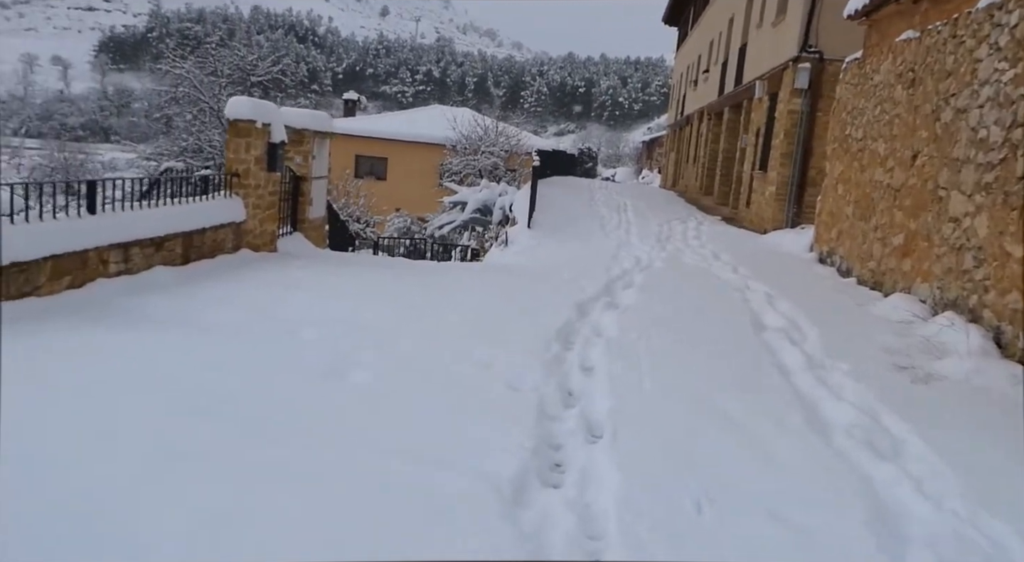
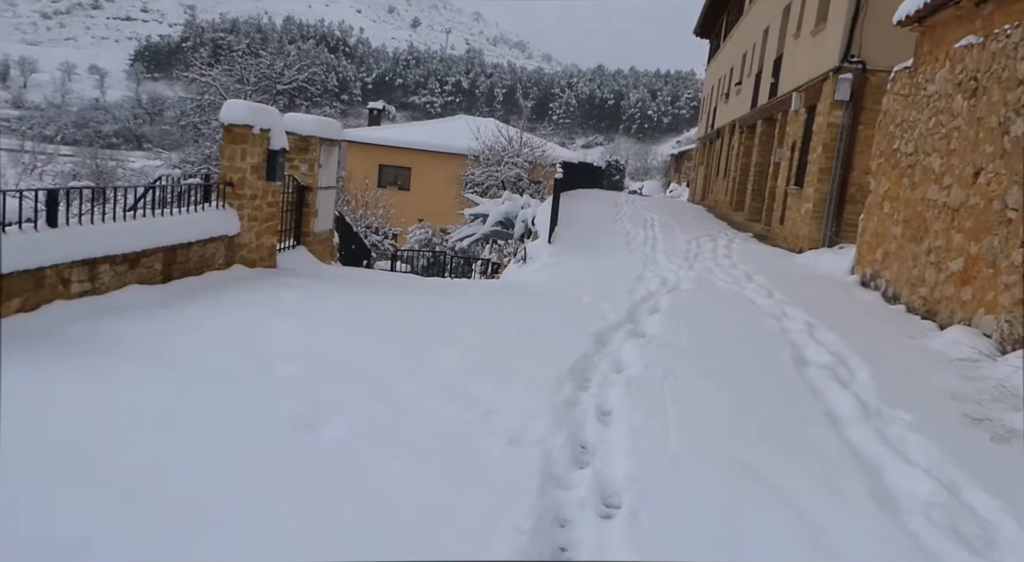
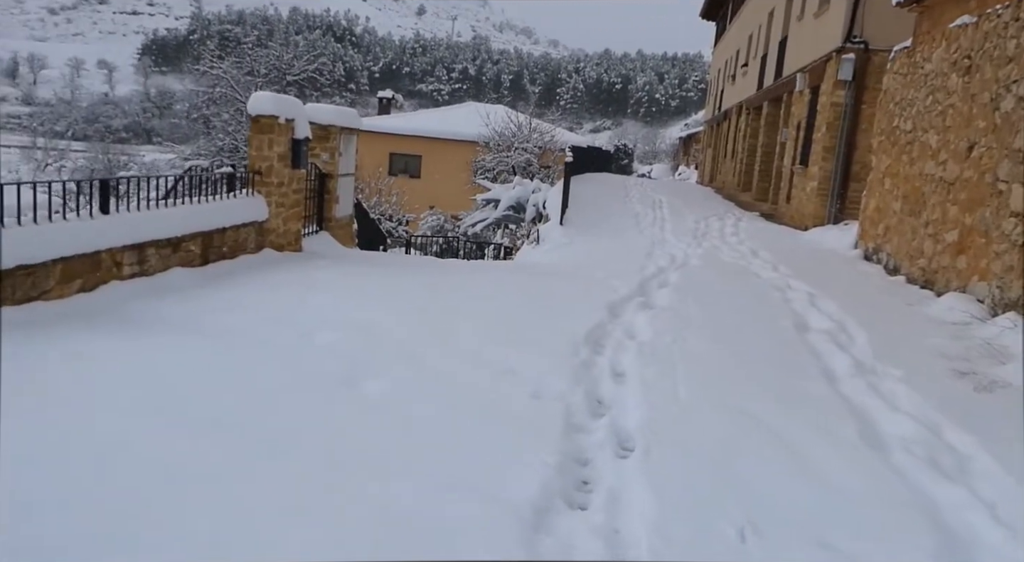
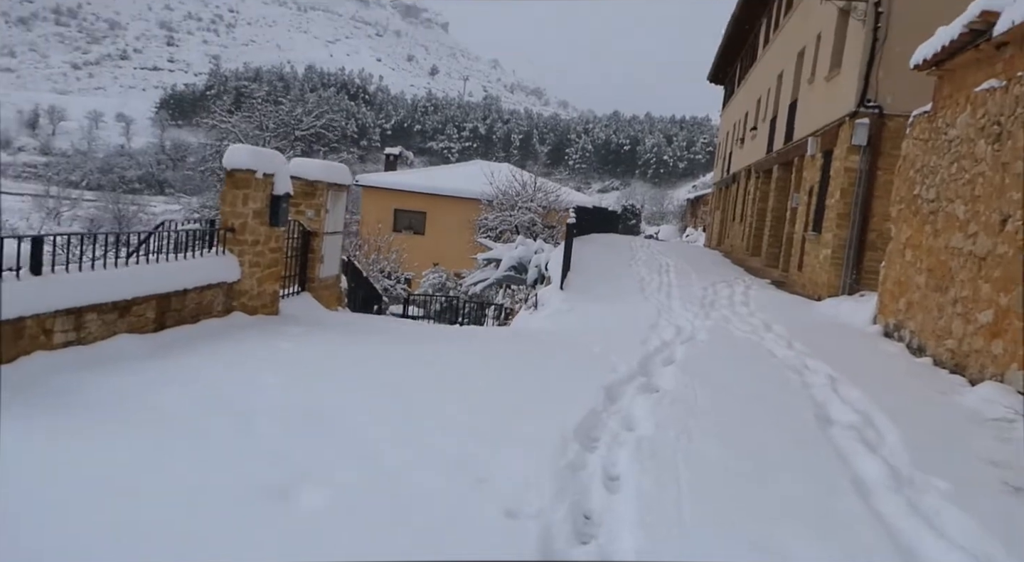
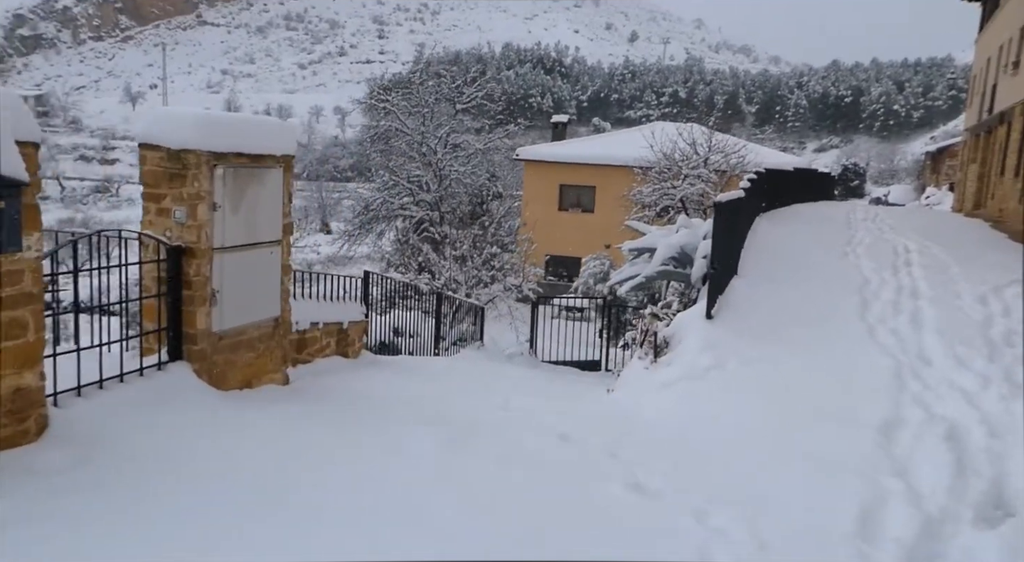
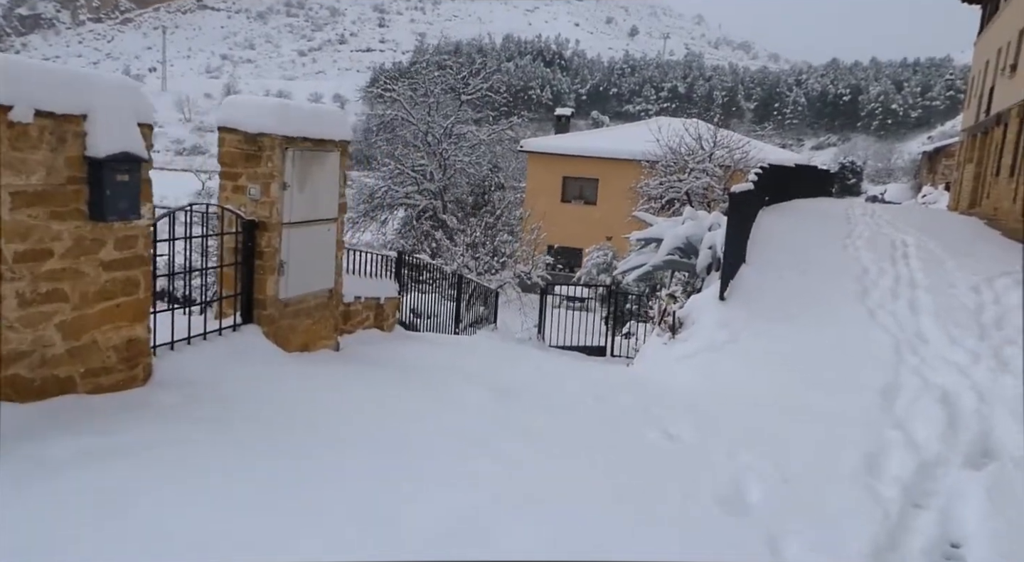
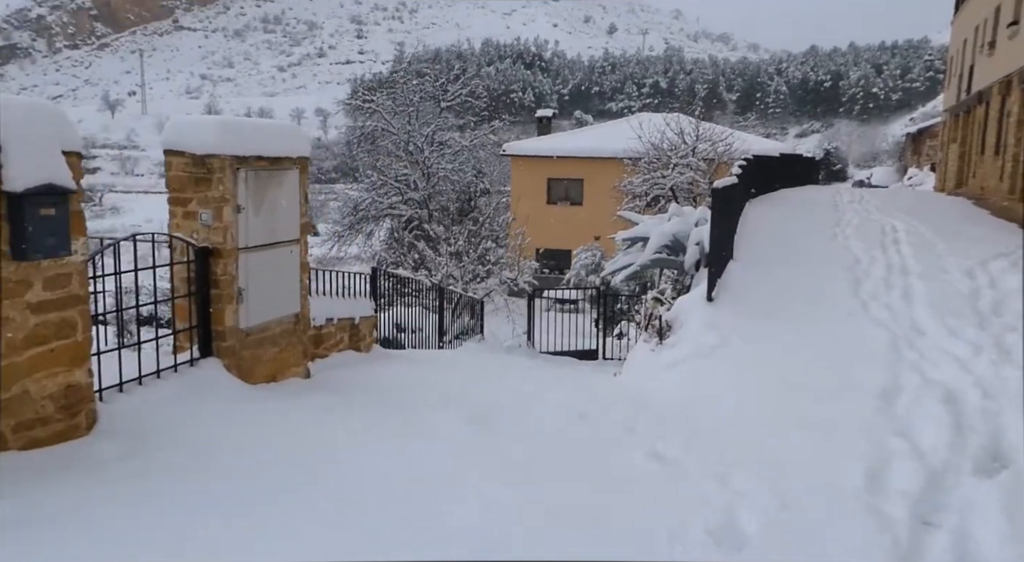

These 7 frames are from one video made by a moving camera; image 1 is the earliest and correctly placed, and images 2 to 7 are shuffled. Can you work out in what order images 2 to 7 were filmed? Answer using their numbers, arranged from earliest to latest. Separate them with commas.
3, 2, 4, 6, 7, 5
